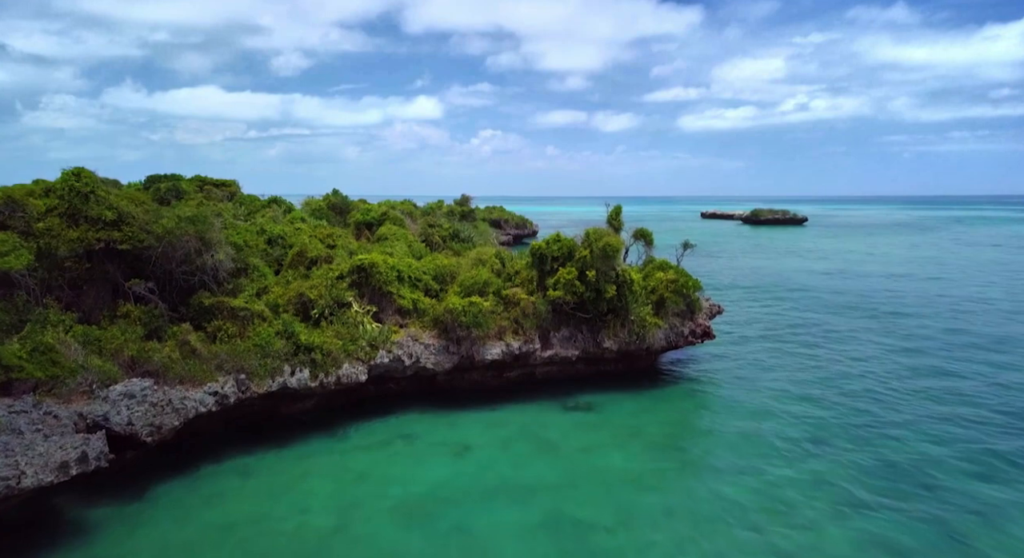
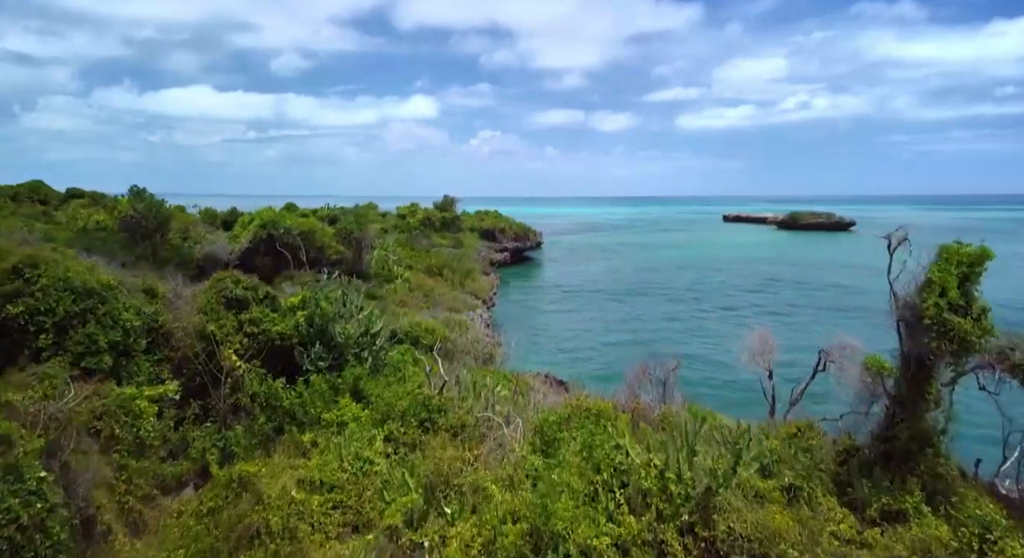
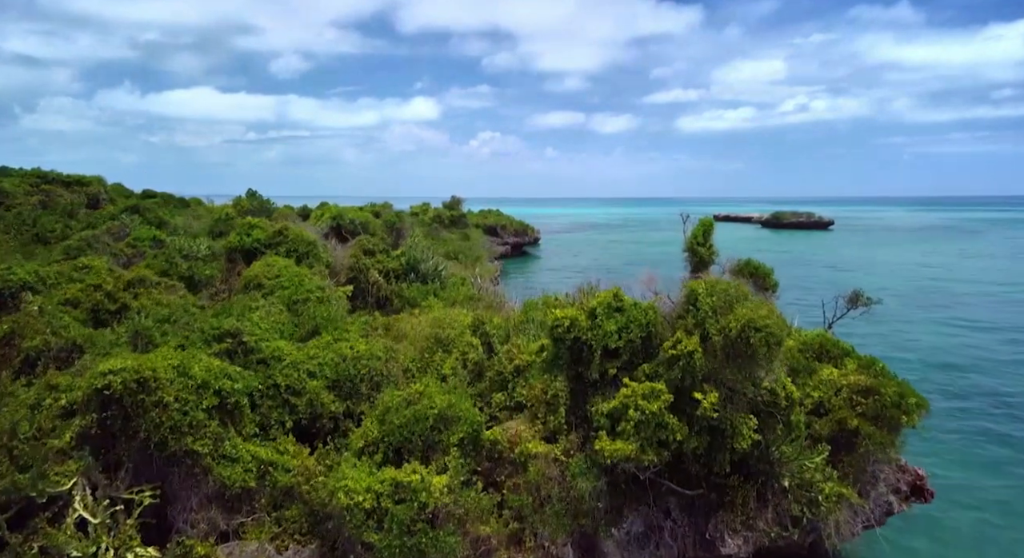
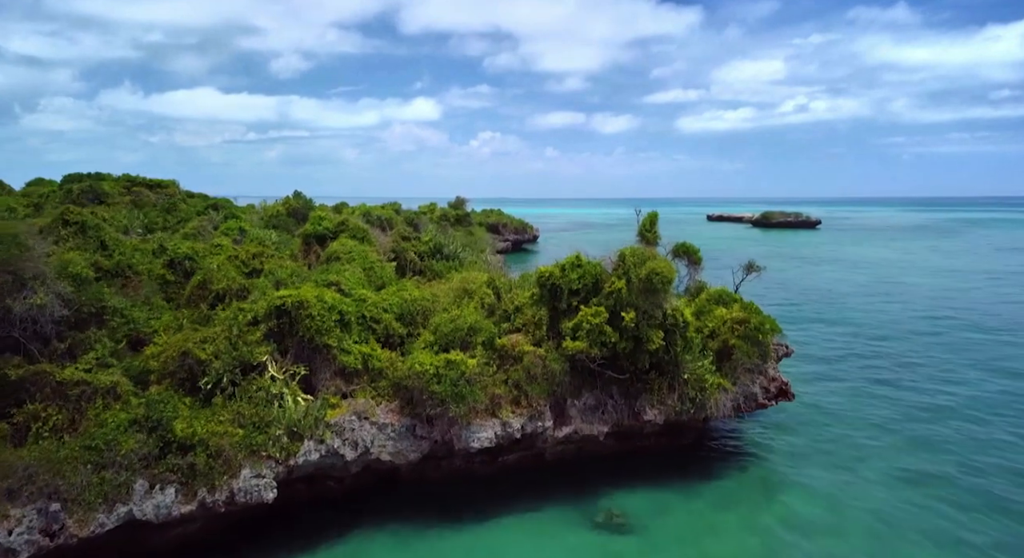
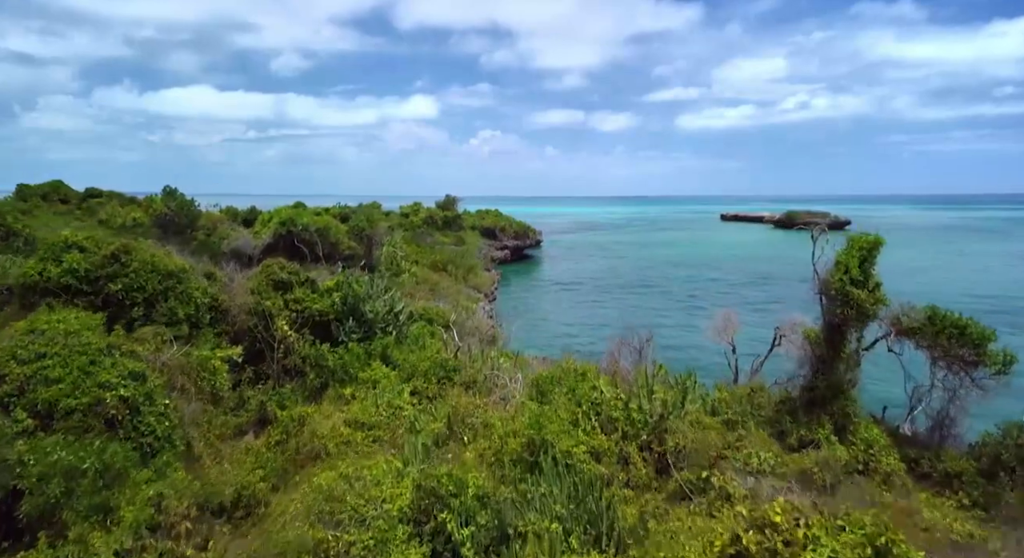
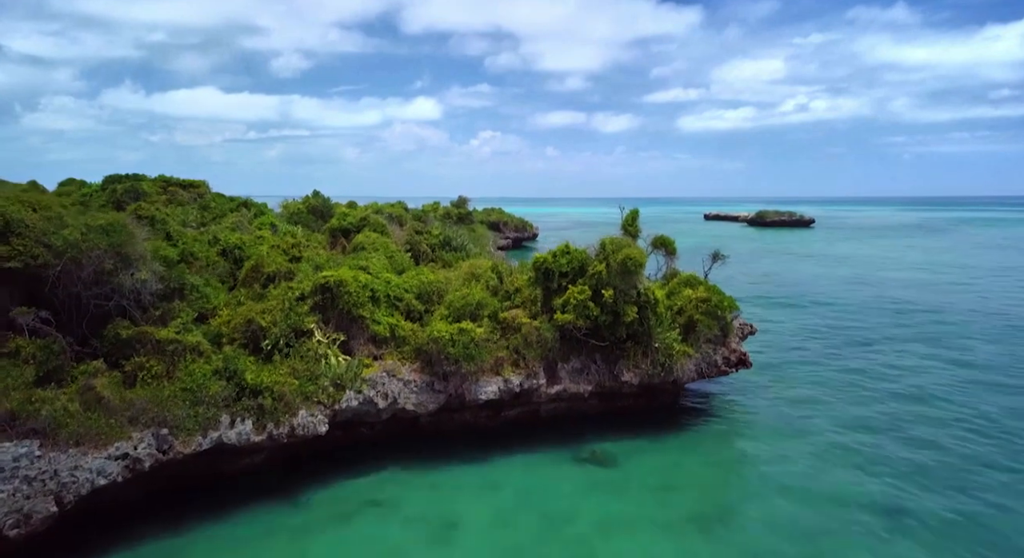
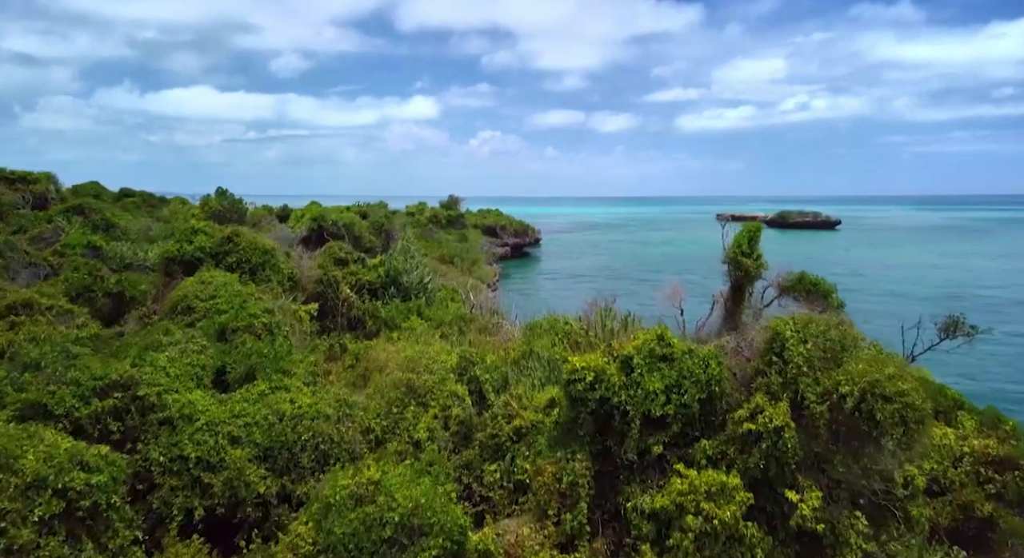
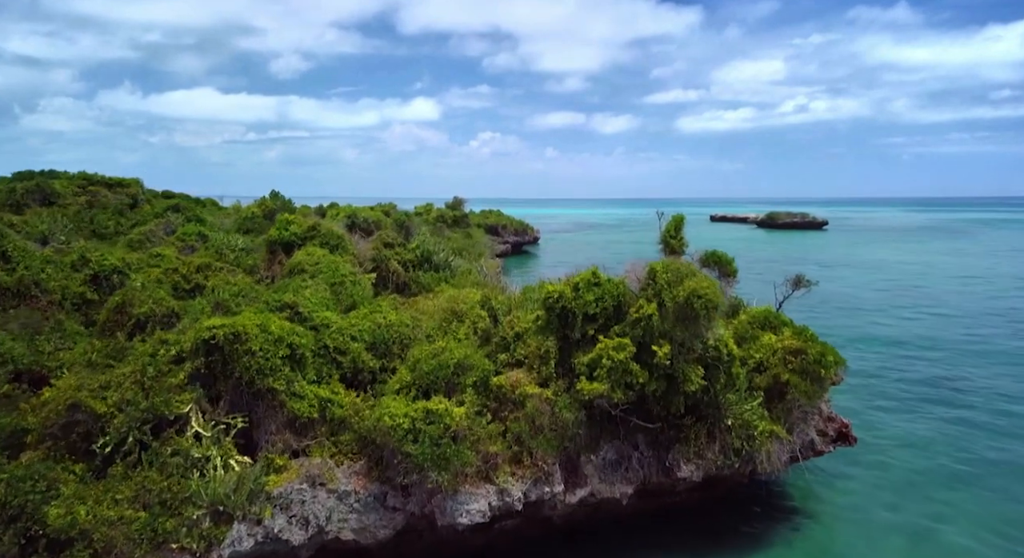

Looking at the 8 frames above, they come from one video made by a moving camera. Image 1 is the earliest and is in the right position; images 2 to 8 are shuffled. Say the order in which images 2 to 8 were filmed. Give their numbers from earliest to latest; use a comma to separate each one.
6, 4, 8, 3, 7, 5, 2
